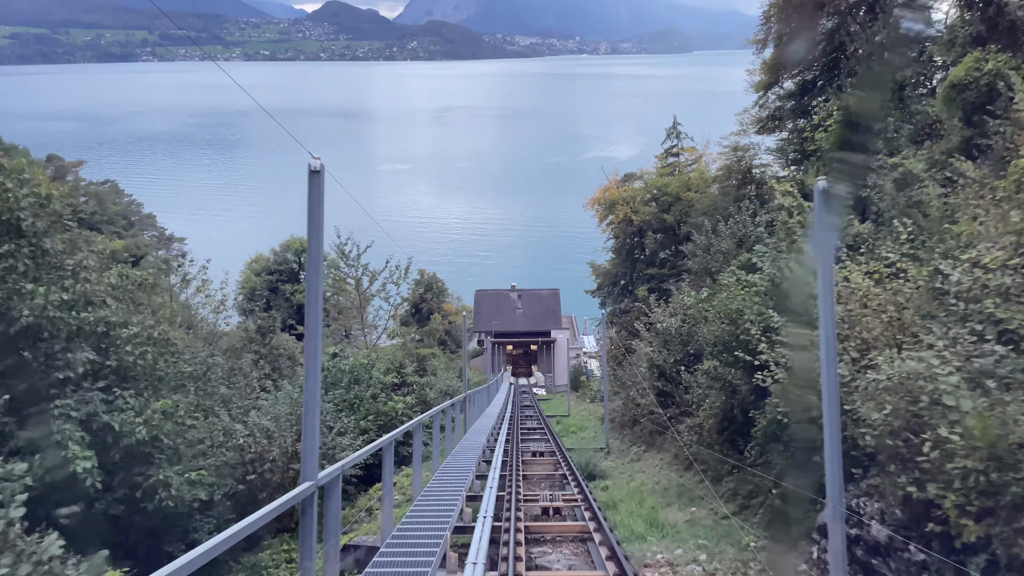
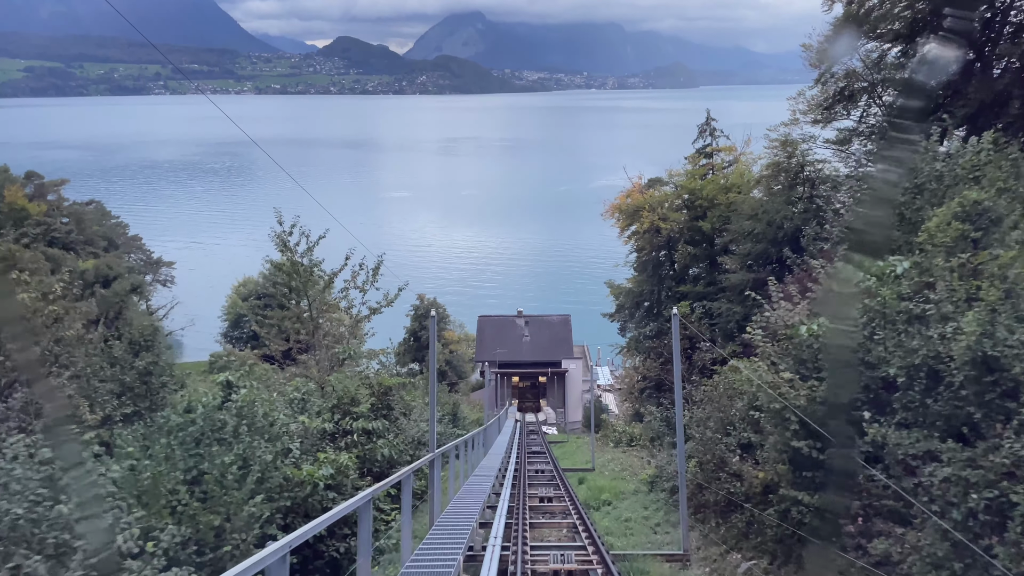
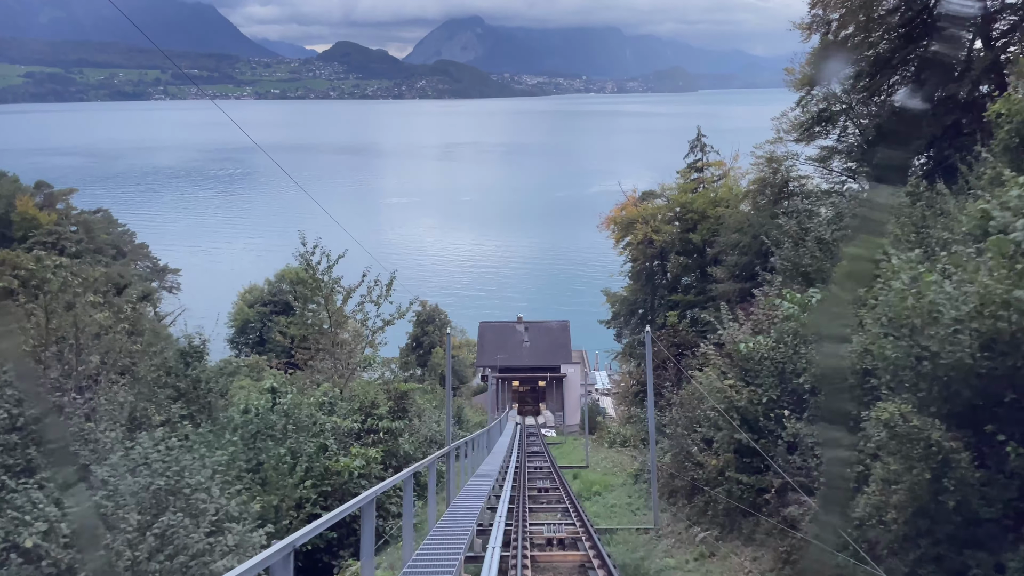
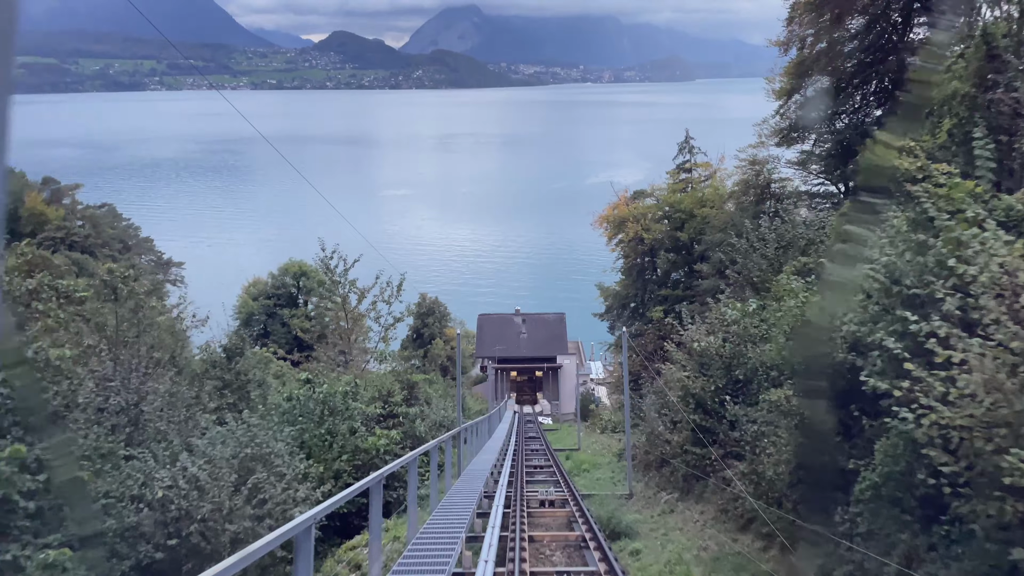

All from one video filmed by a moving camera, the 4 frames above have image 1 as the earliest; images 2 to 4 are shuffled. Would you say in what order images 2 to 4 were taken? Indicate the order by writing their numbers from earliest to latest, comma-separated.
4, 3, 2
